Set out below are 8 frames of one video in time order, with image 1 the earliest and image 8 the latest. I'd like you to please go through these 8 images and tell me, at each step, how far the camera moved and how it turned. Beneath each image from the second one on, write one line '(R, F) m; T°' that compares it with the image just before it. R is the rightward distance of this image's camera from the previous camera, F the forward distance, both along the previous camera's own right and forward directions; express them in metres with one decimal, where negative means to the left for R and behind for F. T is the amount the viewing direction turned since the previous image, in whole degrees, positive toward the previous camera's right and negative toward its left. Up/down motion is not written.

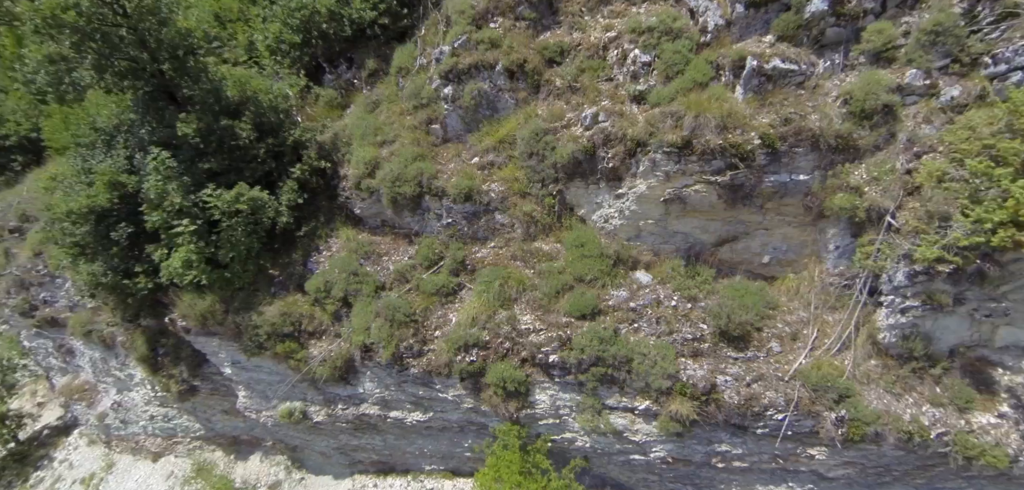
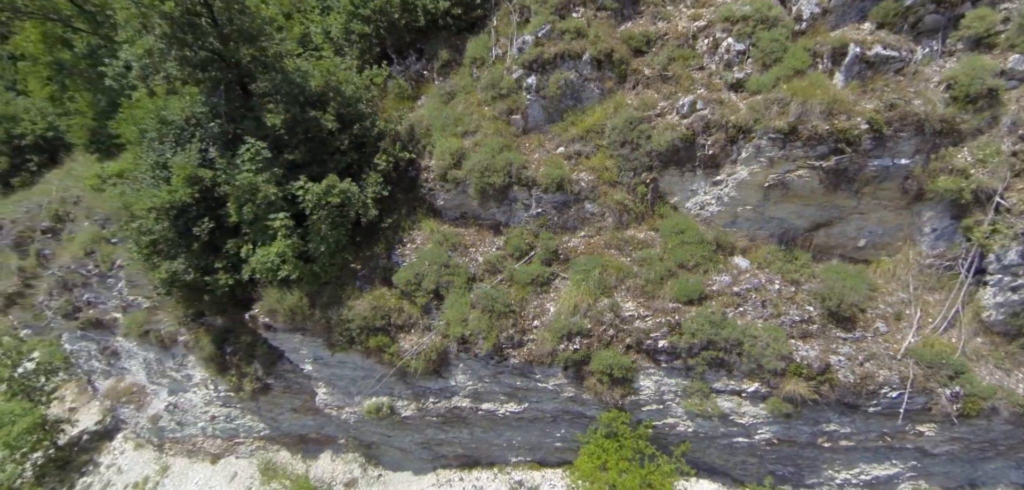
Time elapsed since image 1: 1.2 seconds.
(-2.4, 0.0) m; +2°
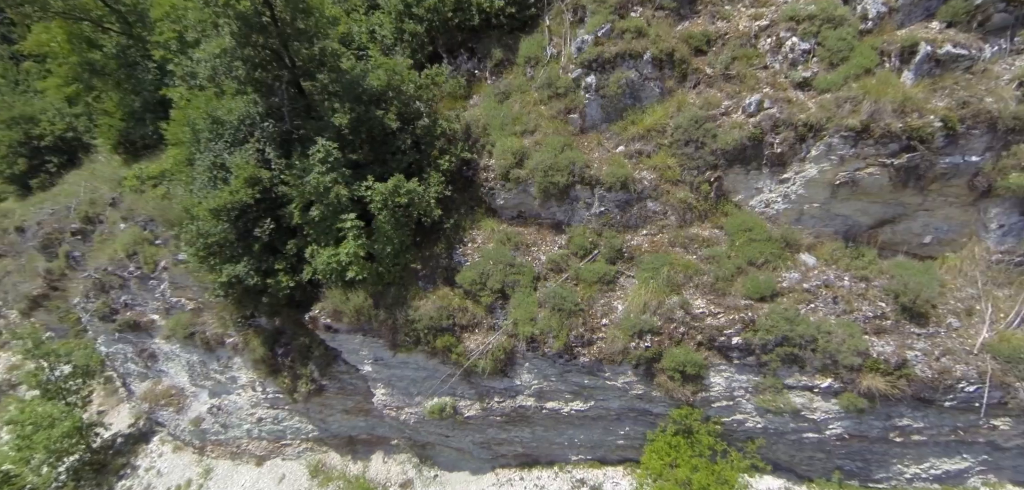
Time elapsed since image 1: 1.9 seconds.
(-1.6, 0.0) m; +1°
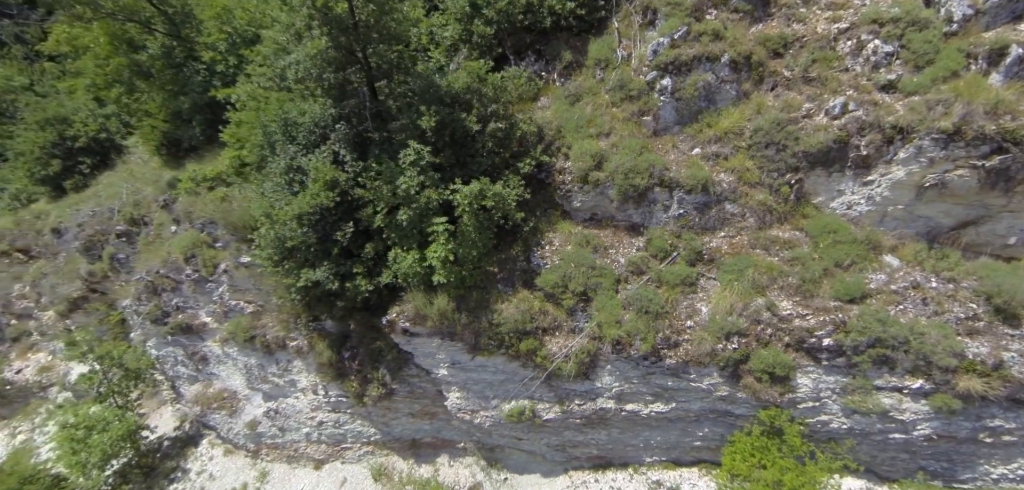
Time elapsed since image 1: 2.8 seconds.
(-1.9, 0.0) m; 0°
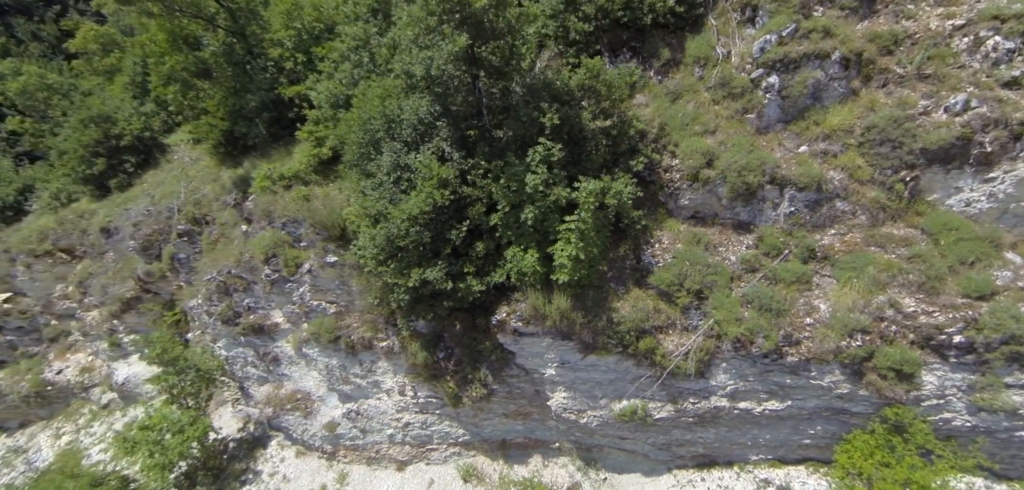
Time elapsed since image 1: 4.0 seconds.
(-2.7, +0.1) m; +1°
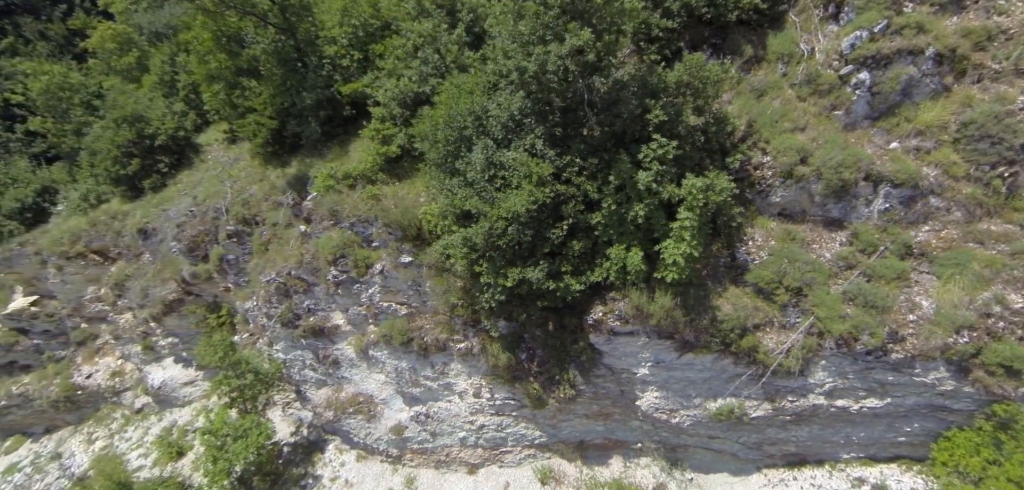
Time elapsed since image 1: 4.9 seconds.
(-2.3, +0.2) m; +1°
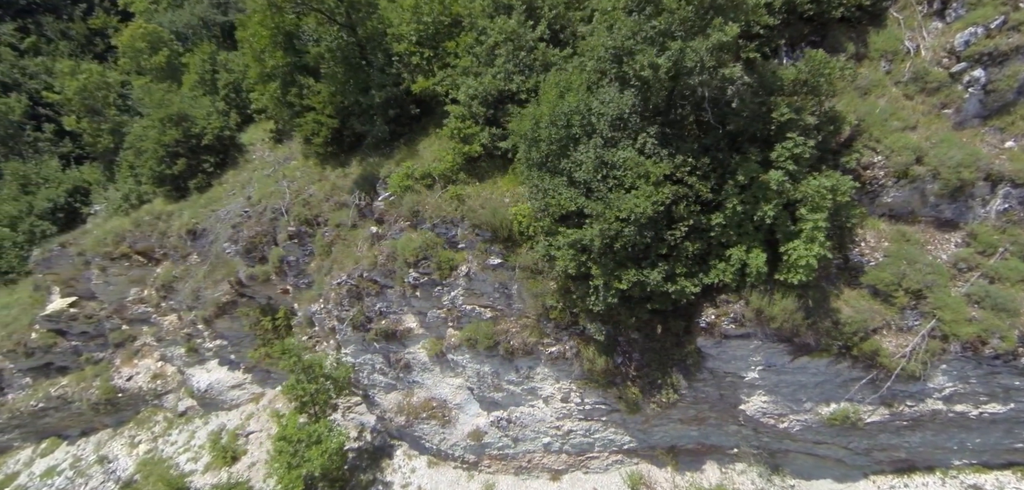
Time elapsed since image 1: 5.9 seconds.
(-2.5, +0.3) m; 0°
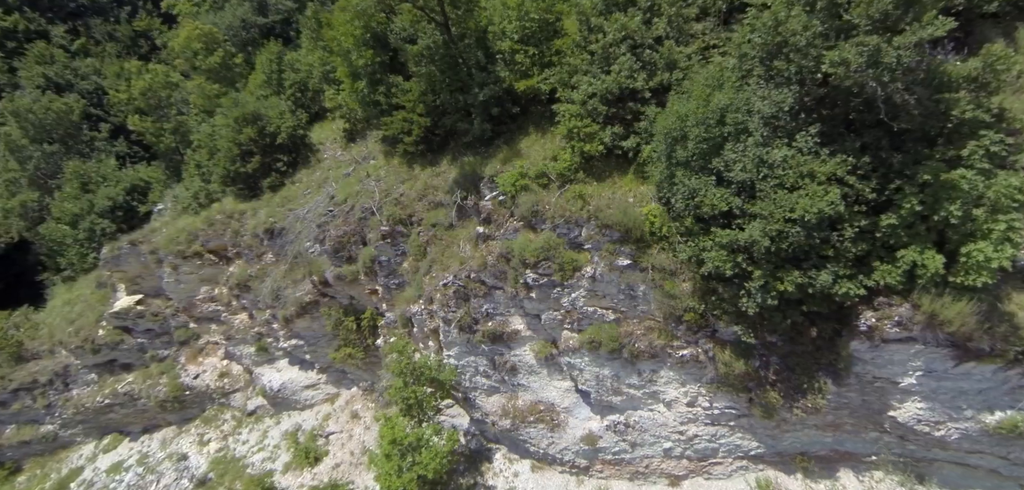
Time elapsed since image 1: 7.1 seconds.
(-3.2, +0.2) m; -1°
